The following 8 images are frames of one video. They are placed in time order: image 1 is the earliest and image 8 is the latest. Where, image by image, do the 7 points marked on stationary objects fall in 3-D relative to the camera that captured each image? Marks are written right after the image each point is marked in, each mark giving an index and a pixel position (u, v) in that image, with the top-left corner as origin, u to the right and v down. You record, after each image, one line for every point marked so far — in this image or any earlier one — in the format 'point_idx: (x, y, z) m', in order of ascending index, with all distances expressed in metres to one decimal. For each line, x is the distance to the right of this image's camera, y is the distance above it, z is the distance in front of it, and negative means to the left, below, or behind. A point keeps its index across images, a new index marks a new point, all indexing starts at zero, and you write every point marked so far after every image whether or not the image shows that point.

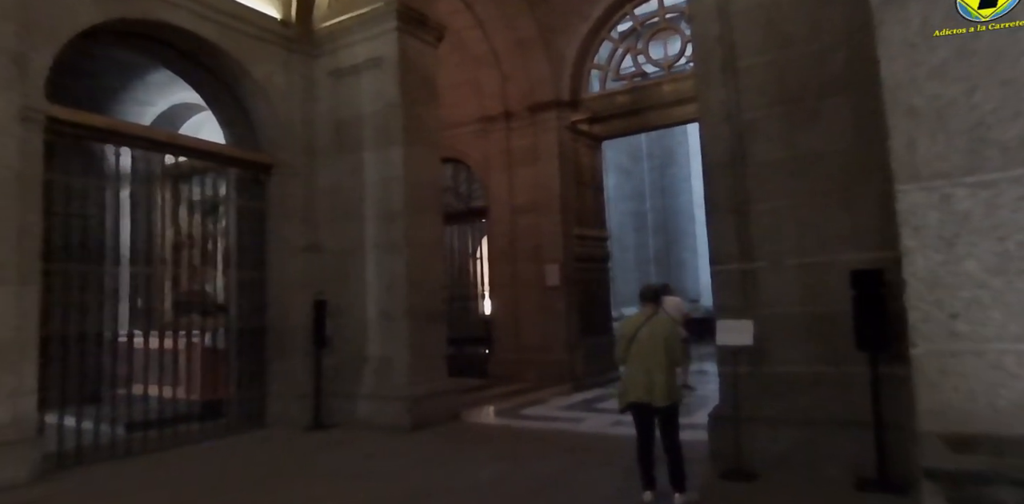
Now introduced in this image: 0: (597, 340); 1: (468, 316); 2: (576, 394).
0: (+1.4, -1.4, +10.0) m
1: (-0.8, -1.1, +11.3) m
2: (+0.8, -1.9, +8.4) m
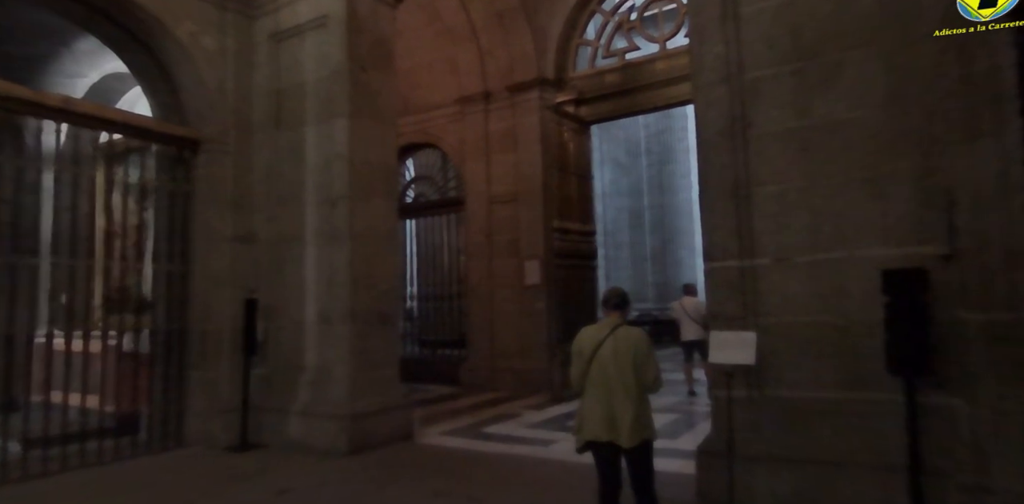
0: (+1.0, -1.3, +9.1) m
1: (-1.2, -1.1, +10.4) m
2: (+0.5, -1.8, +7.5) m
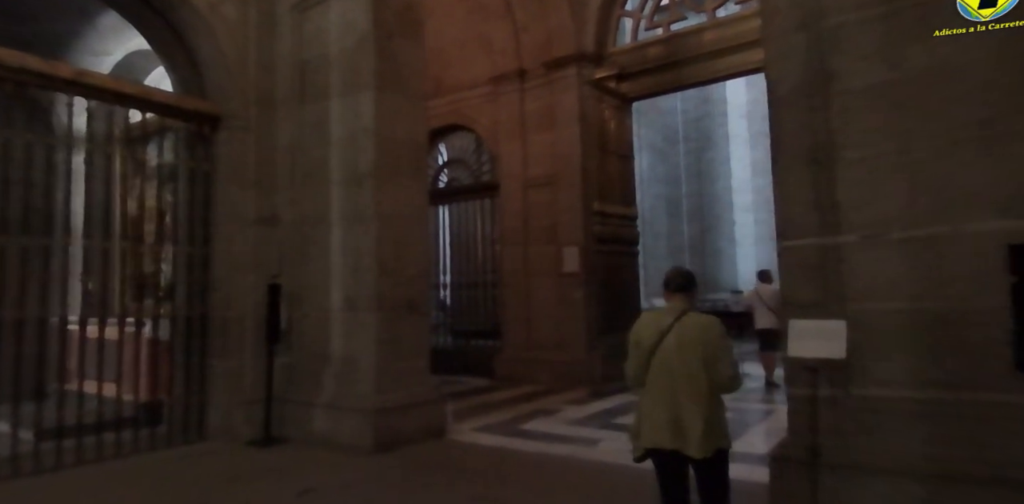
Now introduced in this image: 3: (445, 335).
0: (+1.5, -1.1, +8.6) m
1: (-0.6, -0.8, +9.9) m
2: (+0.9, -1.7, +7.0) m
3: (-1.1, -1.3, +10.3) m
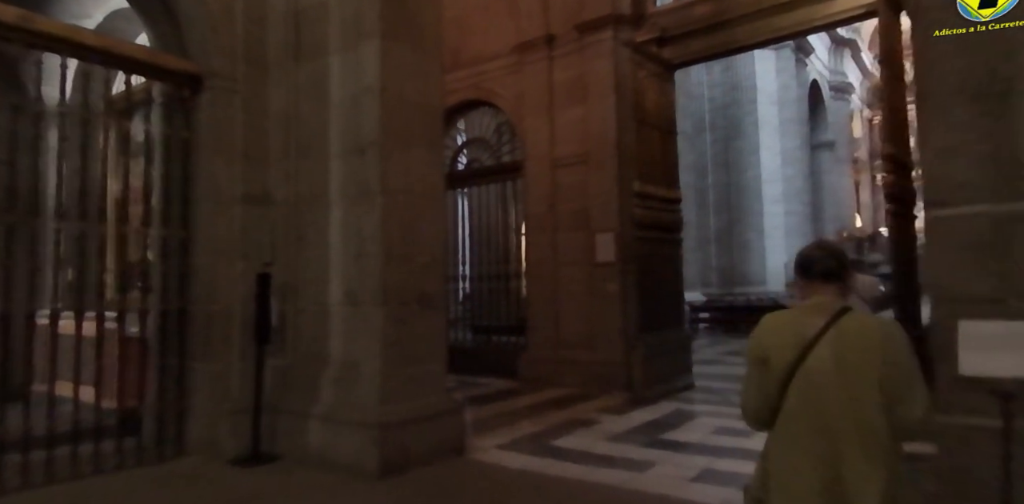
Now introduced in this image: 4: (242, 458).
0: (+1.8, -1.0, +7.6) m
1: (-0.2, -0.7, +9.1) m
2: (+1.2, -1.5, +6.1) m
3: (-0.7, -1.1, +9.4) m
4: (-1.9, -1.5, +4.6) m
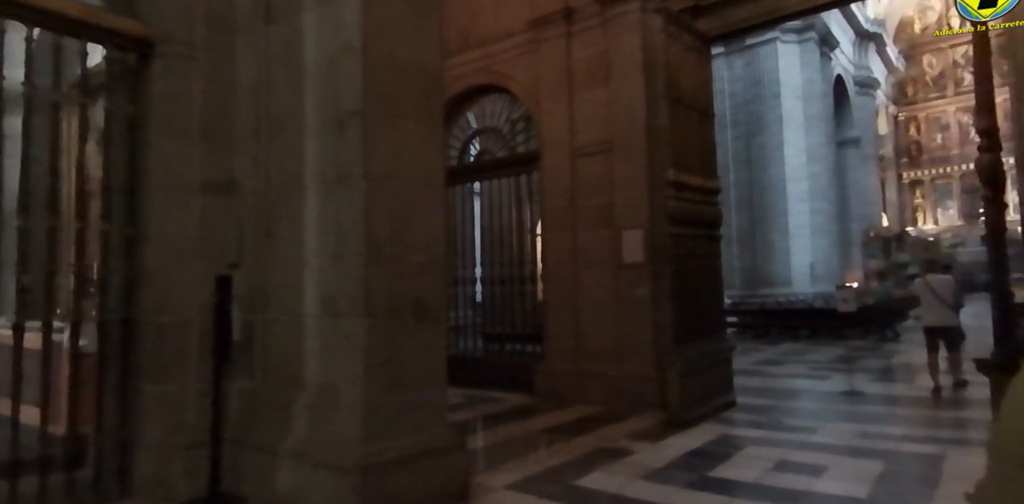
0: (+2.0, -1.0, +6.7) m
1: (0.0, -0.7, +8.2) m
2: (+1.3, -1.5, +5.2) m
3: (-0.5, -1.1, +8.5) m
4: (-1.8, -1.5, +3.8) m
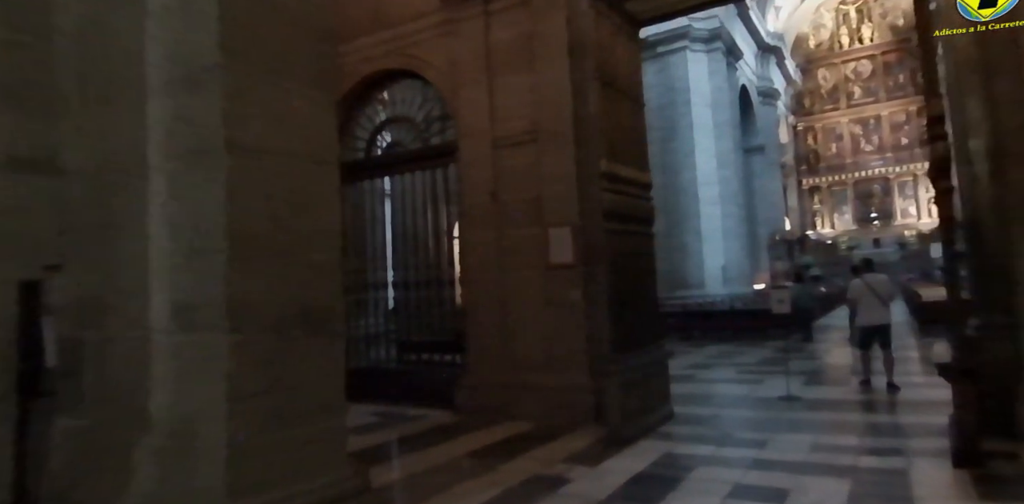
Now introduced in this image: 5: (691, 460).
0: (+1.2, -0.9, +6.2) m
1: (-1.0, -0.7, +7.4) m
2: (+0.7, -1.5, +4.6) m
3: (-1.5, -1.2, +7.7) m
4: (-2.2, -1.5, +2.8) m
5: (+1.2, -1.4, +4.5) m
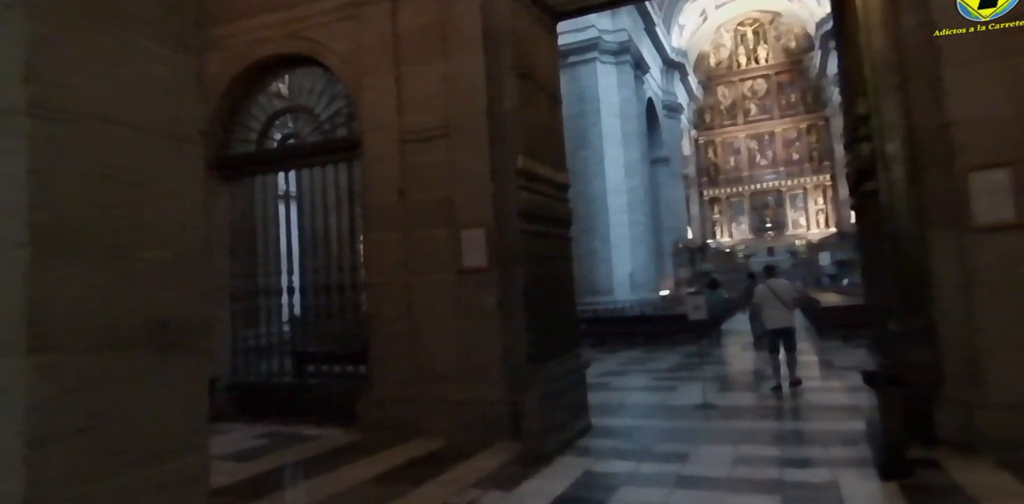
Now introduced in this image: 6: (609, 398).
0: (+0.4, -1.0, +5.9) m
1: (-2.0, -0.7, +6.8) m
2: (+0.1, -1.5, +4.2) m
3: (-2.5, -1.2, +7.0) m
4: (-2.6, -1.4, +2.0) m
5: (+0.6, -1.5, +4.1) m
6: (+1.1, -1.7, +7.4) m
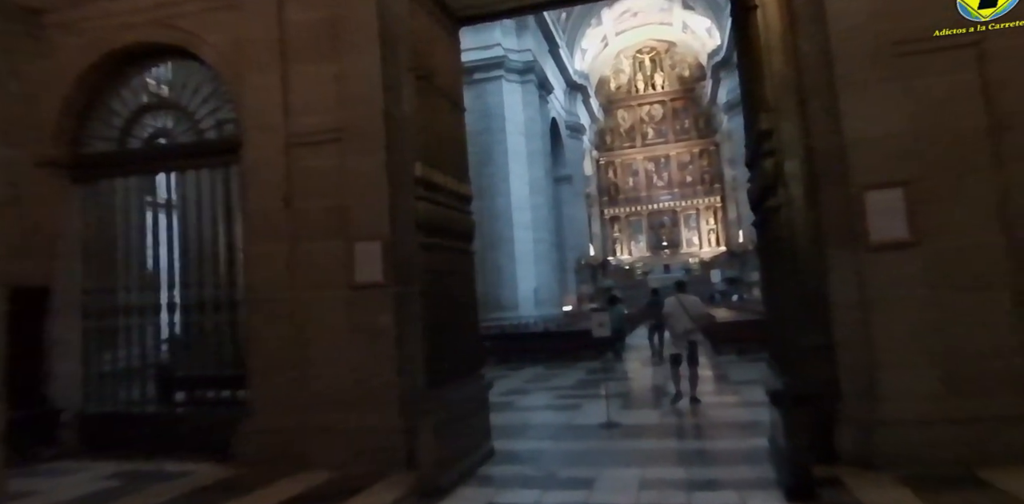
0: (-0.5, -1.1, +5.5) m
1: (-3.0, -0.8, +6.1) m
2: (-0.5, -1.6, +3.8) m
3: (-3.5, -1.3, +6.2) m
4: (-2.8, -1.4, +1.3) m
5: (0.0, -1.6, +3.8) m
6: (0.0, -1.8, +7.1) m
